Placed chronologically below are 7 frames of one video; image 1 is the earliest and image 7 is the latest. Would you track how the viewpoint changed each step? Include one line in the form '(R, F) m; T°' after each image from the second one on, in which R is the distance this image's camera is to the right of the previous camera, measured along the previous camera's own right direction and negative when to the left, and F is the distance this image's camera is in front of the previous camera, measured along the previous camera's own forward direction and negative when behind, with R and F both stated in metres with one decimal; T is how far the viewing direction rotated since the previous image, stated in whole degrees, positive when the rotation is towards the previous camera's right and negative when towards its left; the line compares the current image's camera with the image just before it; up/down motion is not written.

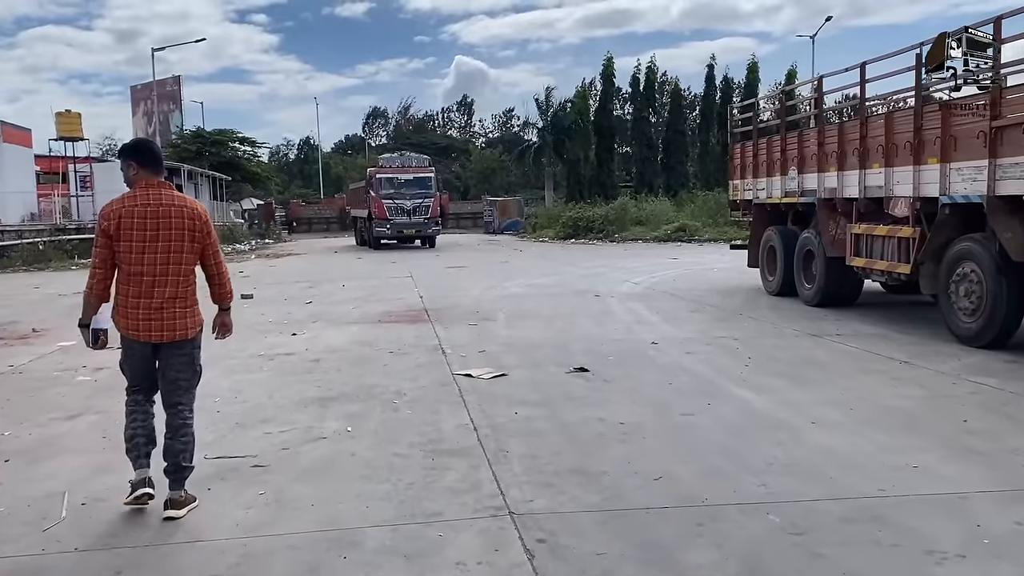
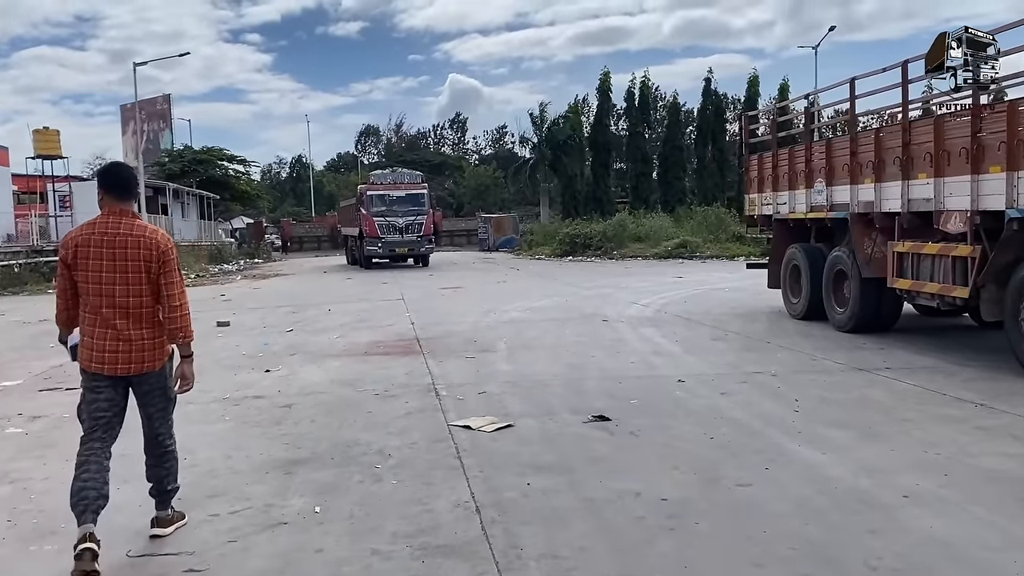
(-0.1, +1.2) m; 0°
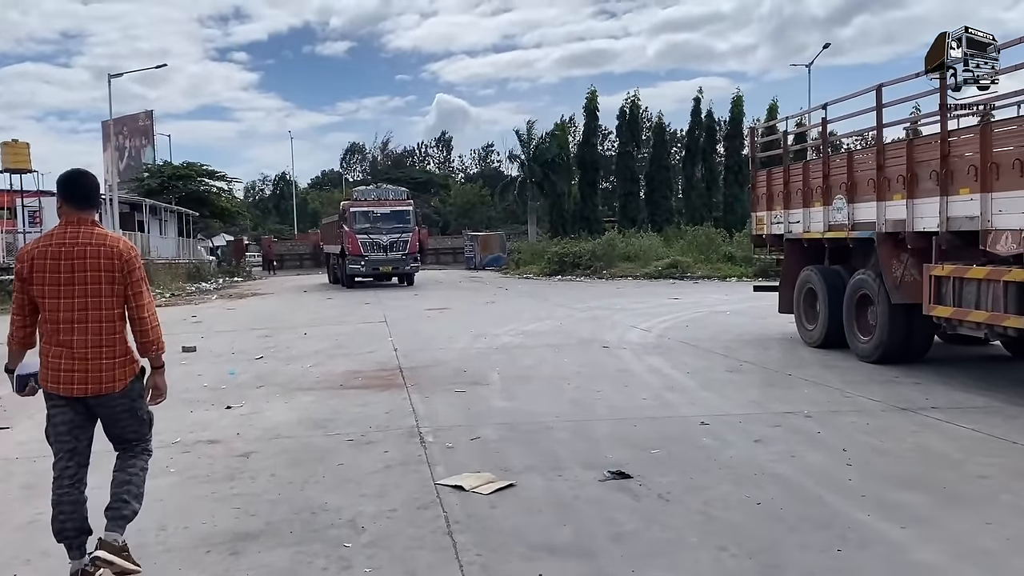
(-0.1, +1.0) m; +1°
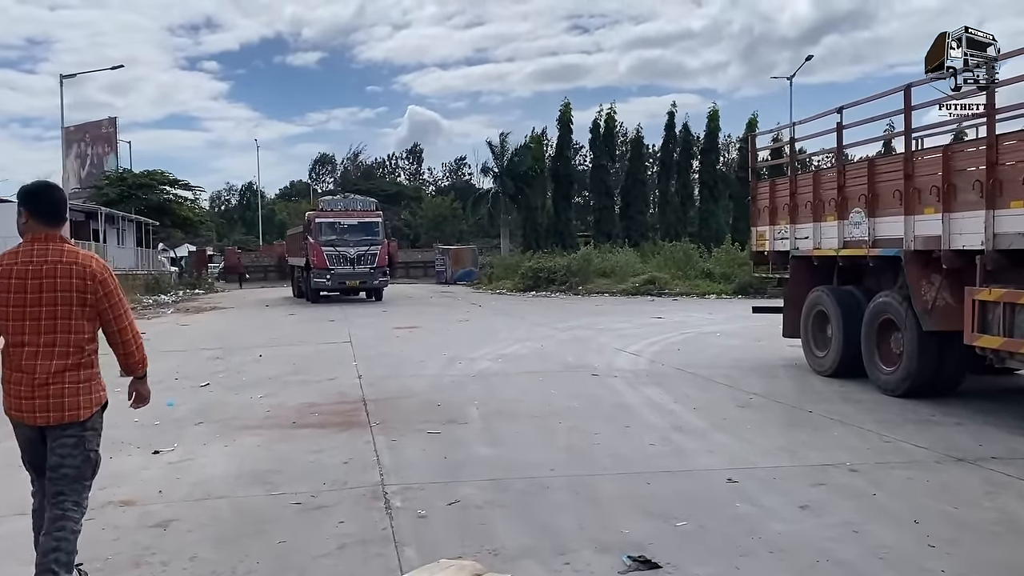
(-0.1, +1.2) m; +2°
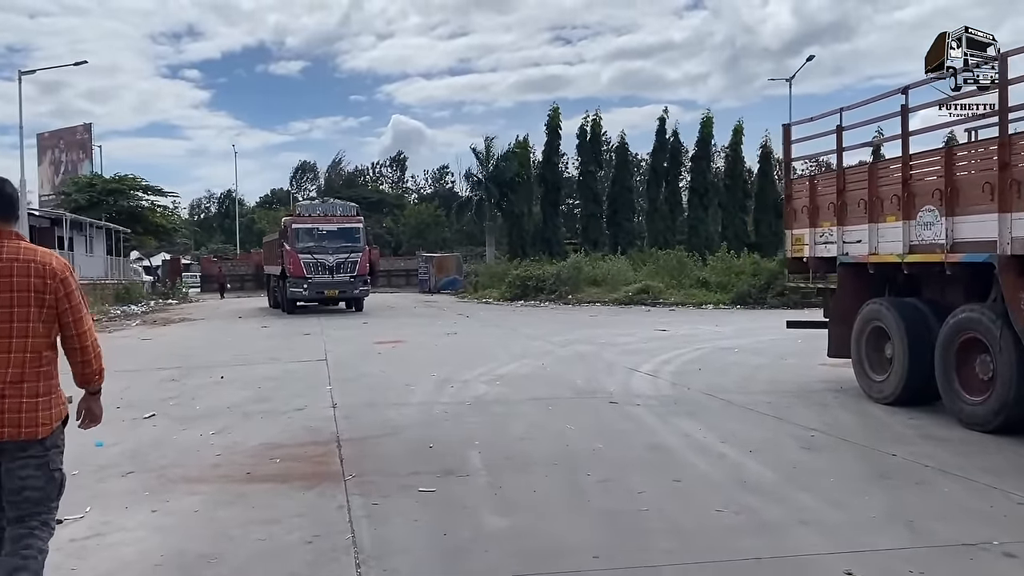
(-0.2, +1.6) m; +1°
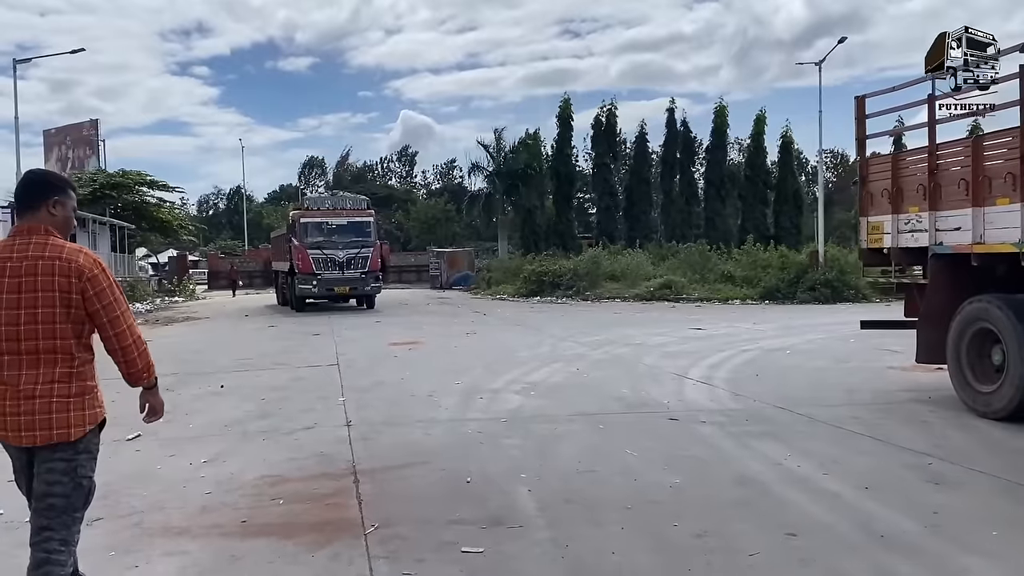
(-0.3, +1.3) m; -1°
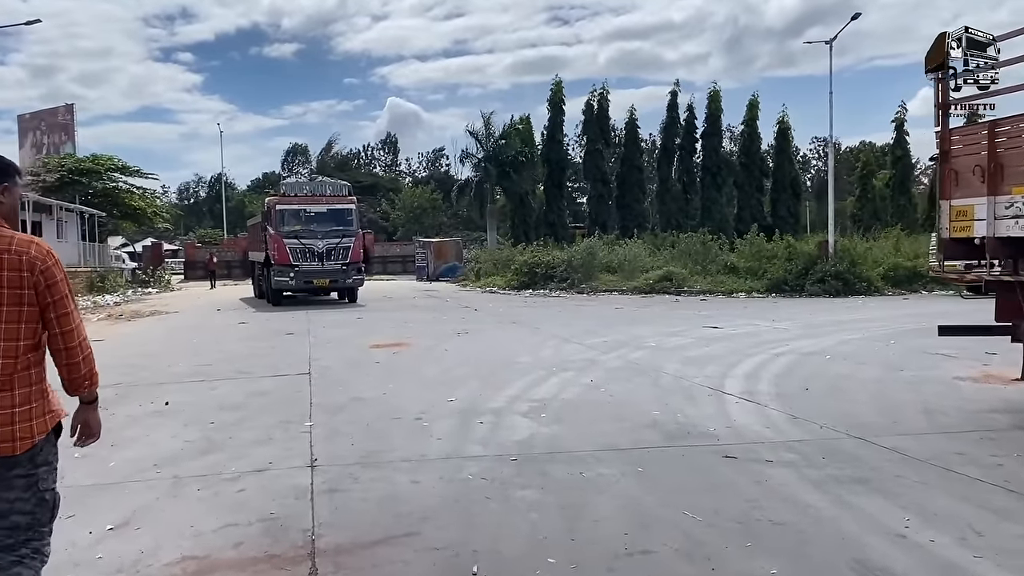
(-0.2, +1.7) m; +1°
